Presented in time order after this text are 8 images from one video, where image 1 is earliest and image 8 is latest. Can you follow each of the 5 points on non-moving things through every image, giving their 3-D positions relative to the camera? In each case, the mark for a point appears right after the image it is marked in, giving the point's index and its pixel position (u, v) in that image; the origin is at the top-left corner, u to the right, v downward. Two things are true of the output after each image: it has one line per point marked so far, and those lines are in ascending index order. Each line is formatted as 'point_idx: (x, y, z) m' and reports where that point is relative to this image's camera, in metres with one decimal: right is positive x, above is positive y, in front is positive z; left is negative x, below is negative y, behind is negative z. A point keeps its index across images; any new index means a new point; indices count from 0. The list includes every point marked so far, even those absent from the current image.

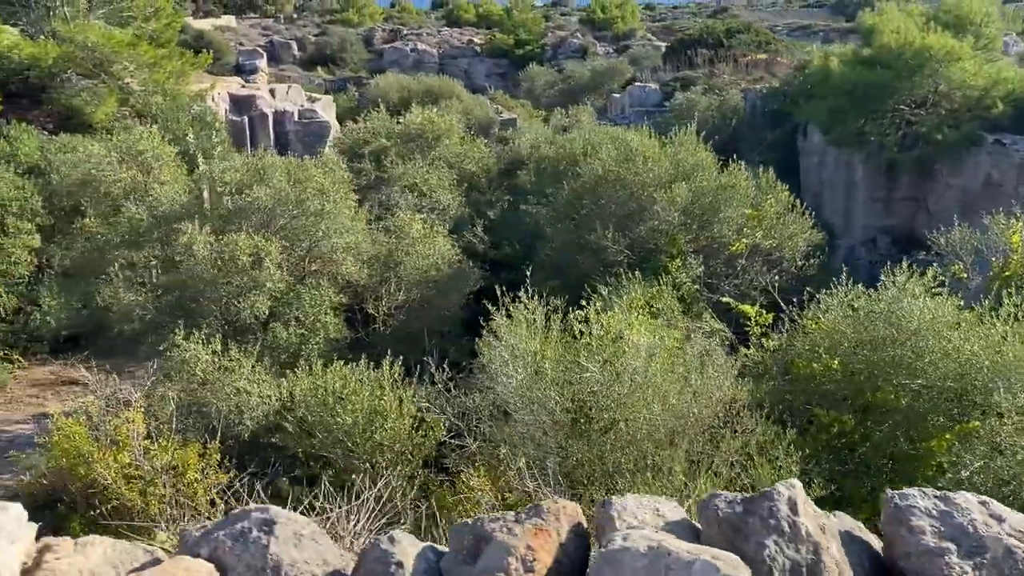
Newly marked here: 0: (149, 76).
0: (-7.1, +4.1, +16.4) m
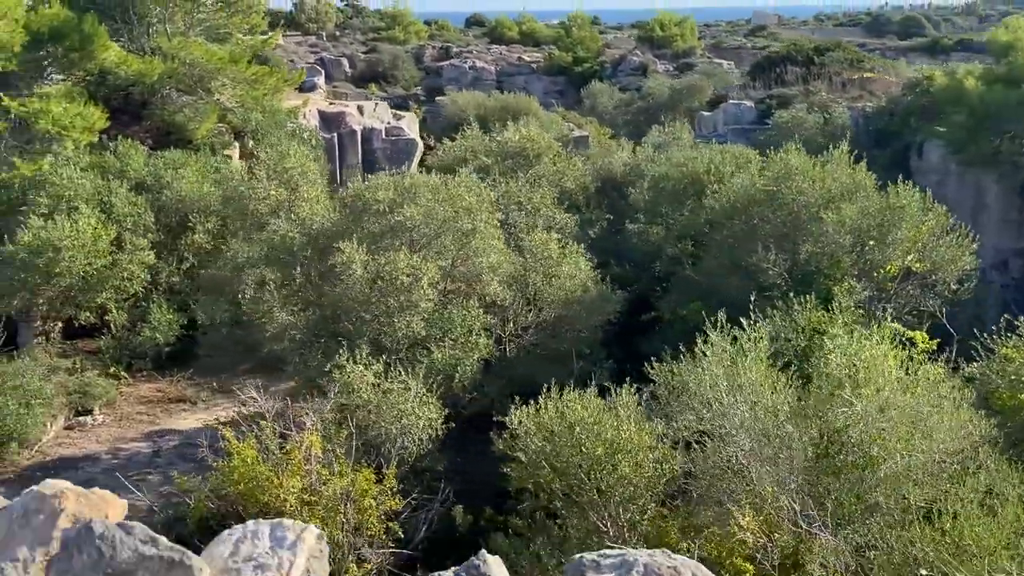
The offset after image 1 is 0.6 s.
0: (-5.2, +3.8, +16.4) m
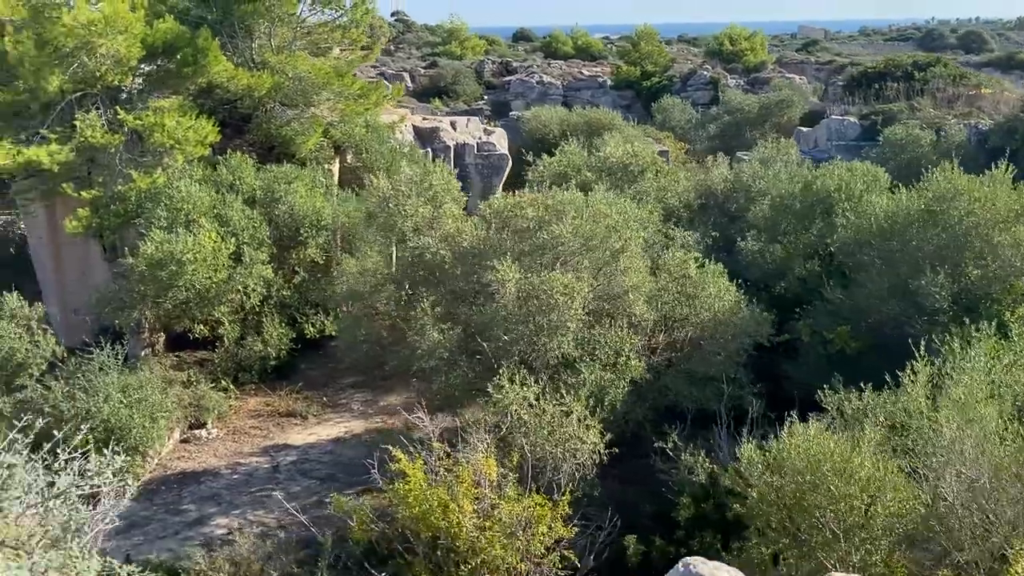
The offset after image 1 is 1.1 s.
0: (-3.3, +3.5, +16.4) m
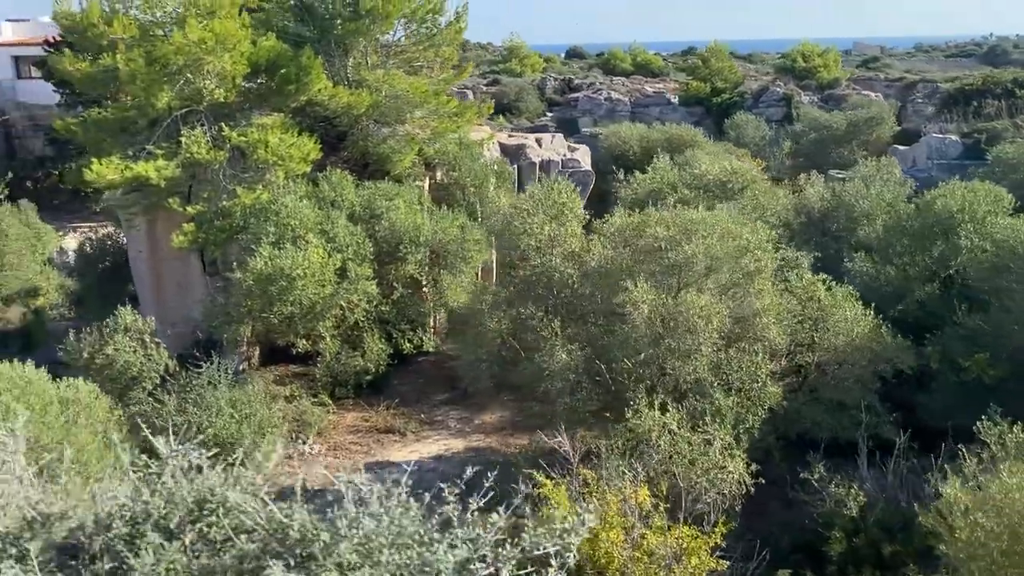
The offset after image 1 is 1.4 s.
0: (-1.5, +3.2, +16.4) m
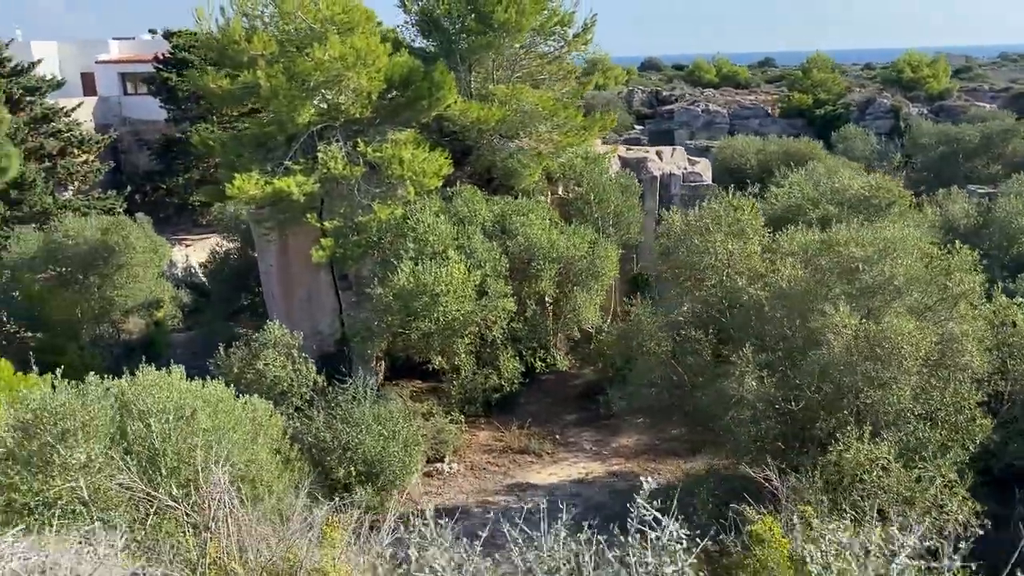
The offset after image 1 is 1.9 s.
0: (+0.9, +2.9, +16.1) m
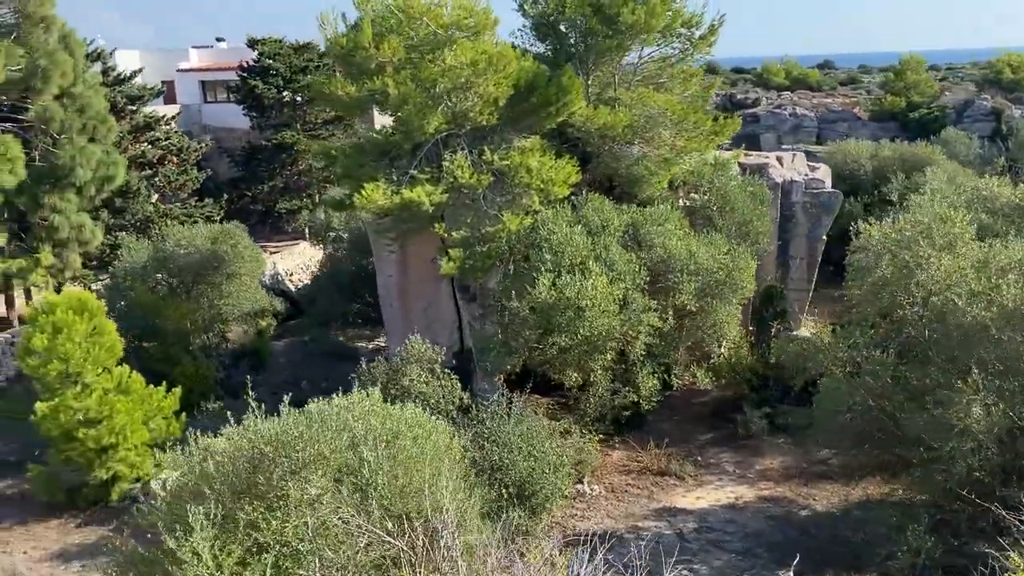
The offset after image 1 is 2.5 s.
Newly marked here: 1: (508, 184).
0: (+3.2, +2.6, +15.5) m
1: (-0.1, +1.7, +14.1) m
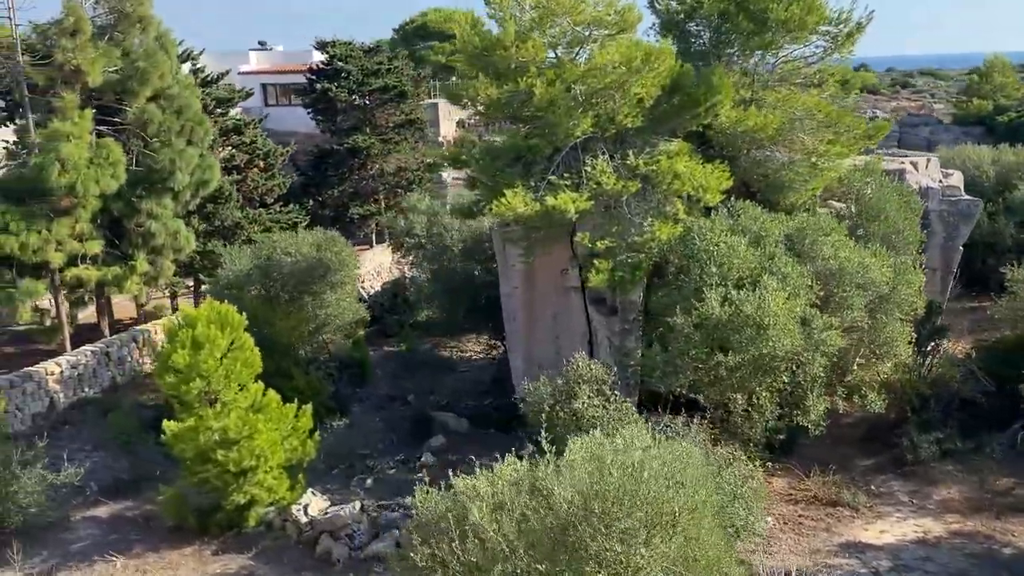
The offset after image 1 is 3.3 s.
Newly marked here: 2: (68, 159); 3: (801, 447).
0: (+5.5, +2.4, +14.6) m
1: (+2.2, +1.5, +13.3) m
2: (-8.4, +2.4, +16.2) m
3: (+4.6, -2.5, +13.6) m
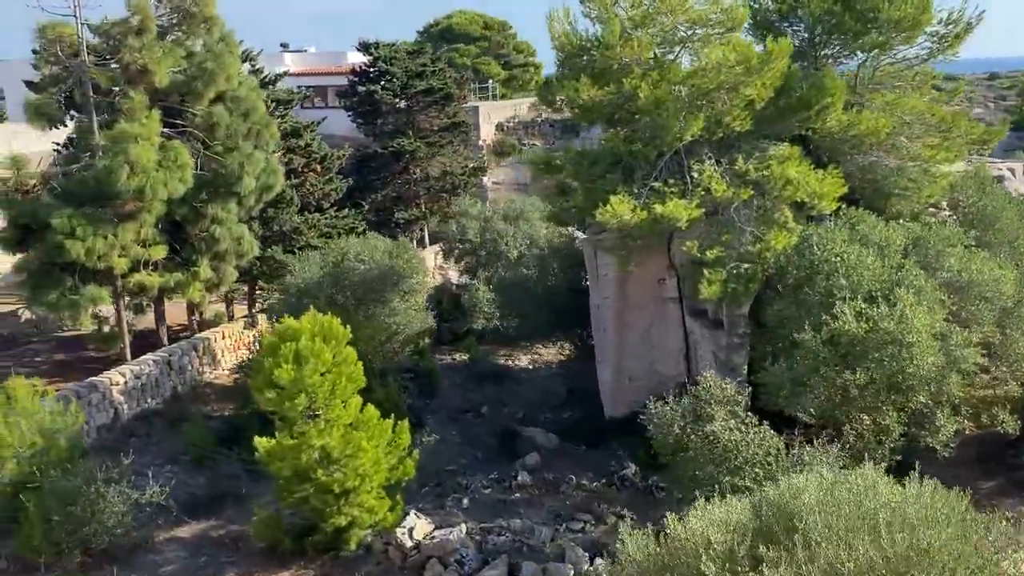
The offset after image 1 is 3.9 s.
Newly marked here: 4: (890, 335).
0: (+7.0, +2.2, +13.9) m
1: (+3.7, +1.3, +12.6) m
2: (-6.8, +2.3, +15.7) m
3: (+6.1, -2.7, +12.9) m
4: (+4.5, -0.5, +10.4) m
